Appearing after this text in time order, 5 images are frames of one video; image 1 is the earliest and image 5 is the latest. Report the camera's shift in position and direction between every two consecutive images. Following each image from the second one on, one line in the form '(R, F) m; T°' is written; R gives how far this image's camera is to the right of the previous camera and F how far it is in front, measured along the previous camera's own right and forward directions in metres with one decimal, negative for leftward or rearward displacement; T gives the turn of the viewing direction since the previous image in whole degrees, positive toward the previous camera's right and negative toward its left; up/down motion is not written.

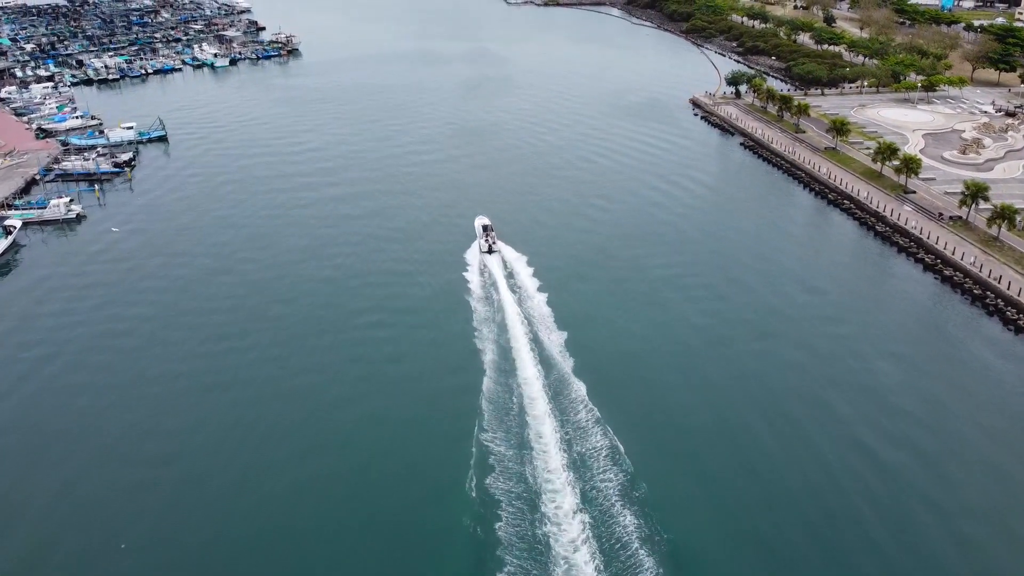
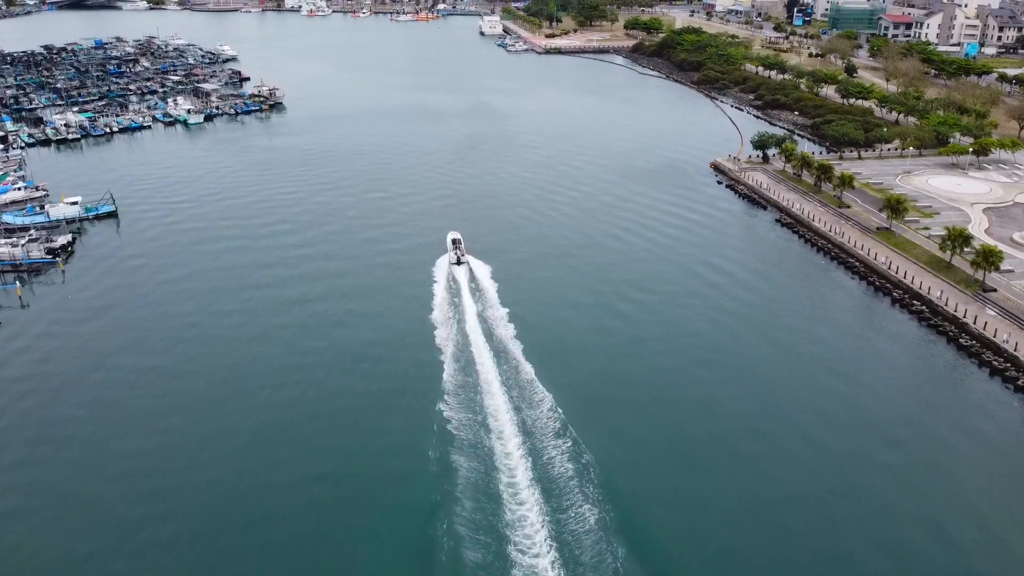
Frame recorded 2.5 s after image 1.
(-0.2, +8.0) m; 0°
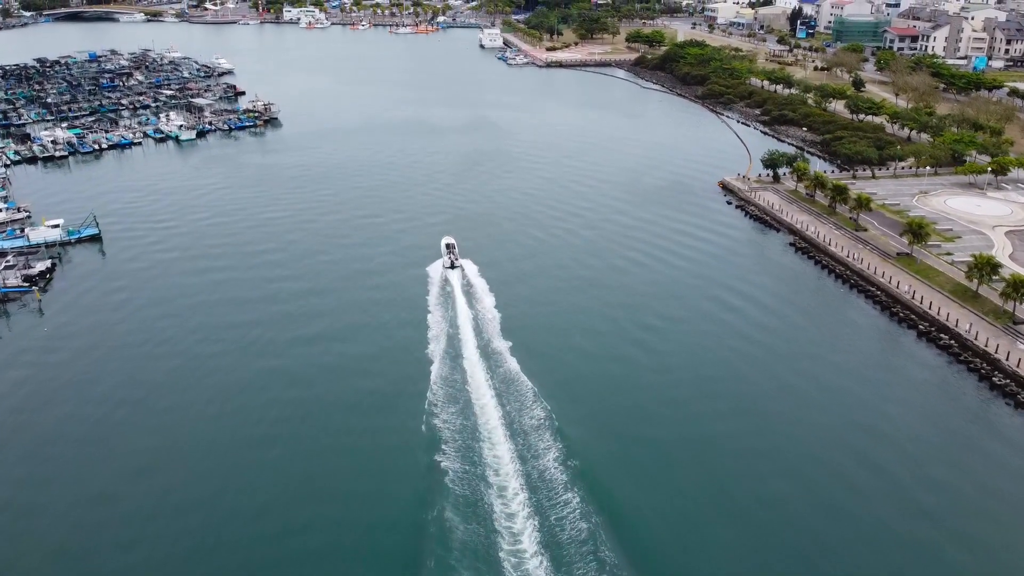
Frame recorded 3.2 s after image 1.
(-0.1, +2.3) m; 0°
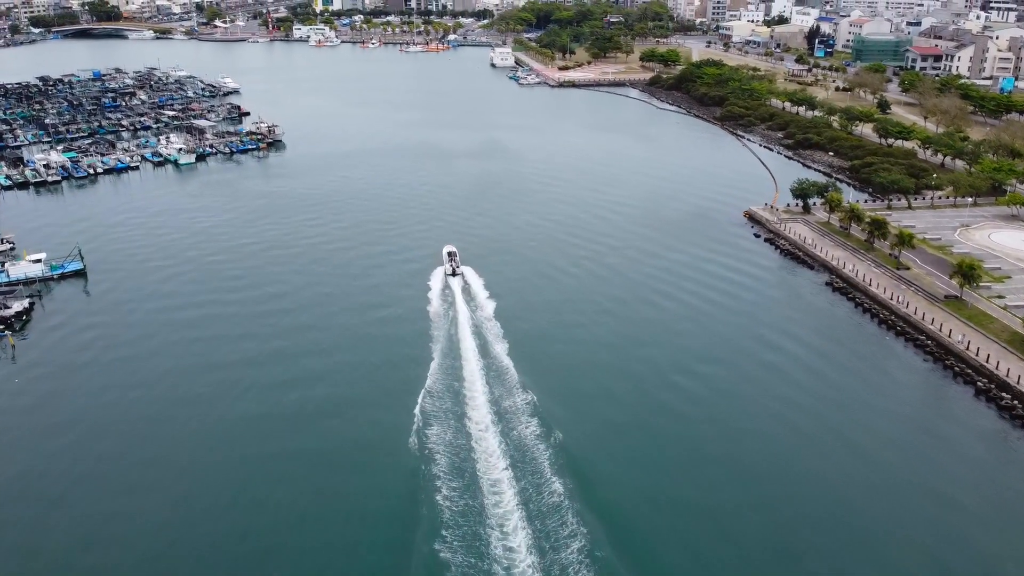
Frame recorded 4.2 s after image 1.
(-0.2, +3.6) m; -1°
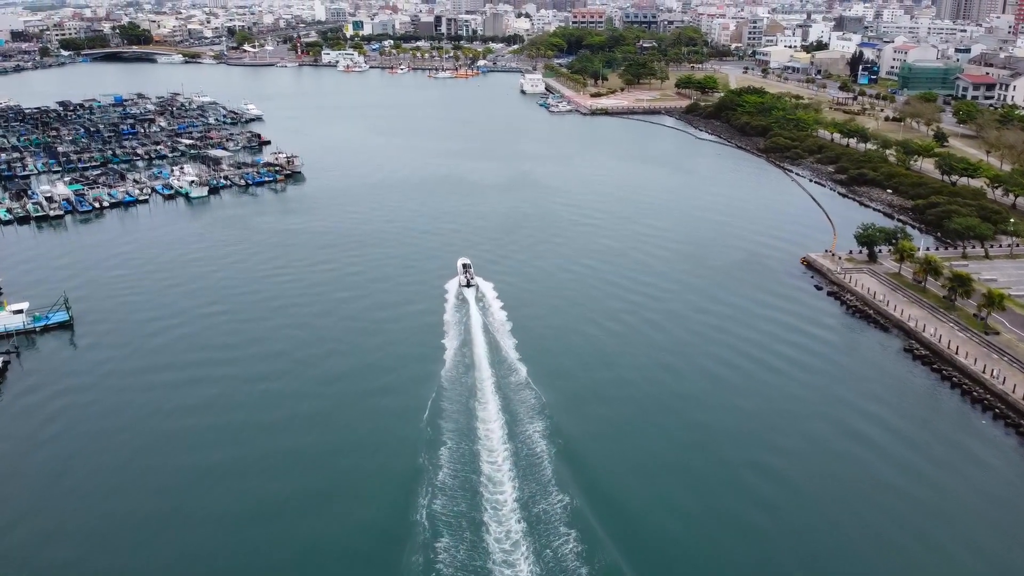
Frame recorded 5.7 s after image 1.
(-0.3, +5.2) m; -2°
